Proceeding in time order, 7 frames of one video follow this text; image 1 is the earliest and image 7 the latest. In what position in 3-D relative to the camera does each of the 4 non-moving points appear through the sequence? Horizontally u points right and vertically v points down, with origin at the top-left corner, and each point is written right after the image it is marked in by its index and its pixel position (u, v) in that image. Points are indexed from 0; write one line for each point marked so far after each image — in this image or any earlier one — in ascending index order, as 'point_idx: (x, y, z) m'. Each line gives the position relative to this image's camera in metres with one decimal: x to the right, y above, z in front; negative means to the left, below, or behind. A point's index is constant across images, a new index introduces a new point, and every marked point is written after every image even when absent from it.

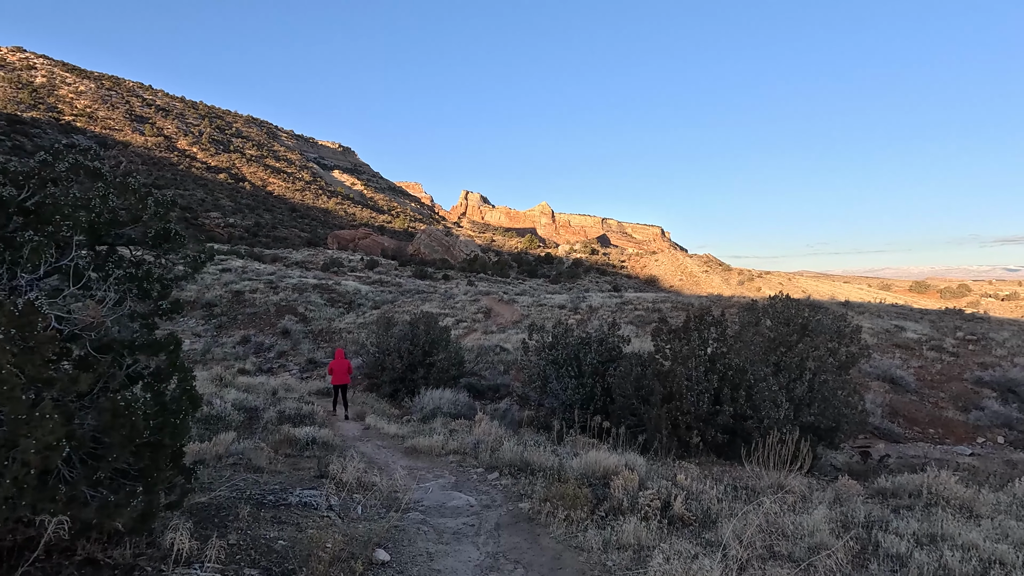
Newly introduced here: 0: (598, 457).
0: (+0.7, -1.5, +4.6) m
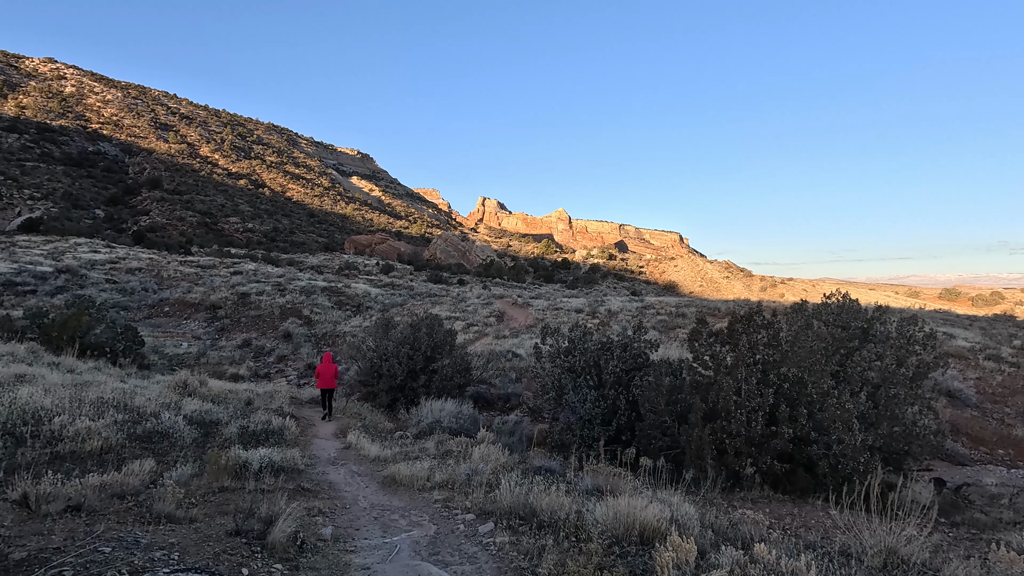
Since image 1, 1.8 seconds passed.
0: (+0.7, -1.3, +3.3) m
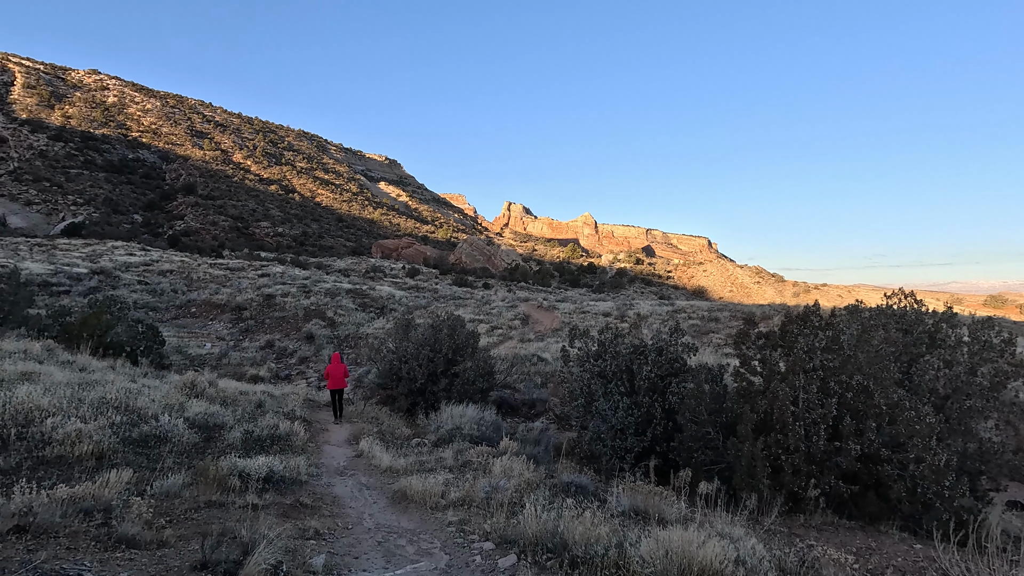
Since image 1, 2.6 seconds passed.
0: (+0.9, -1.3, +2.7) m
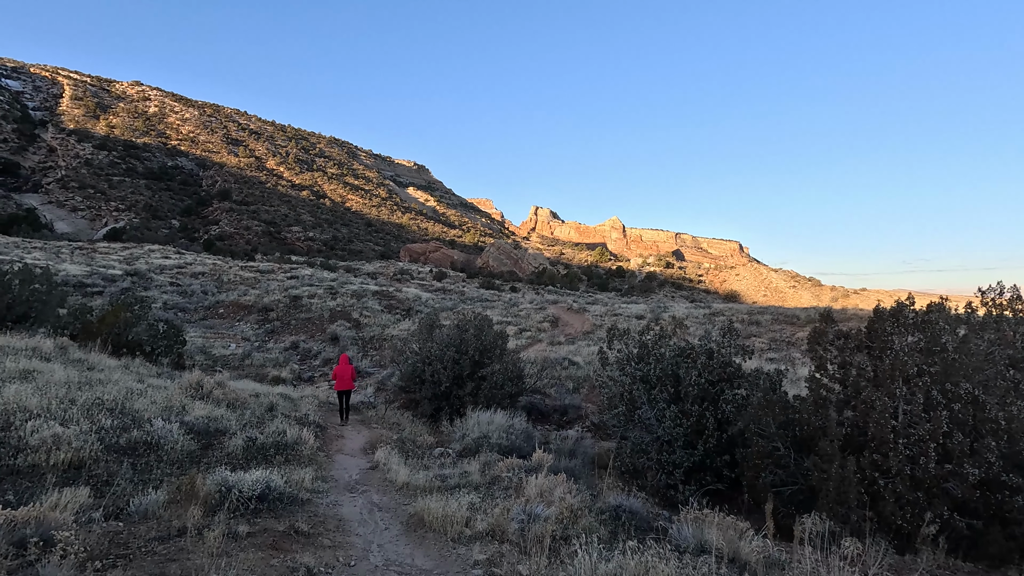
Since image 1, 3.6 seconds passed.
0: (+1.0, -1.2, +1.9) m
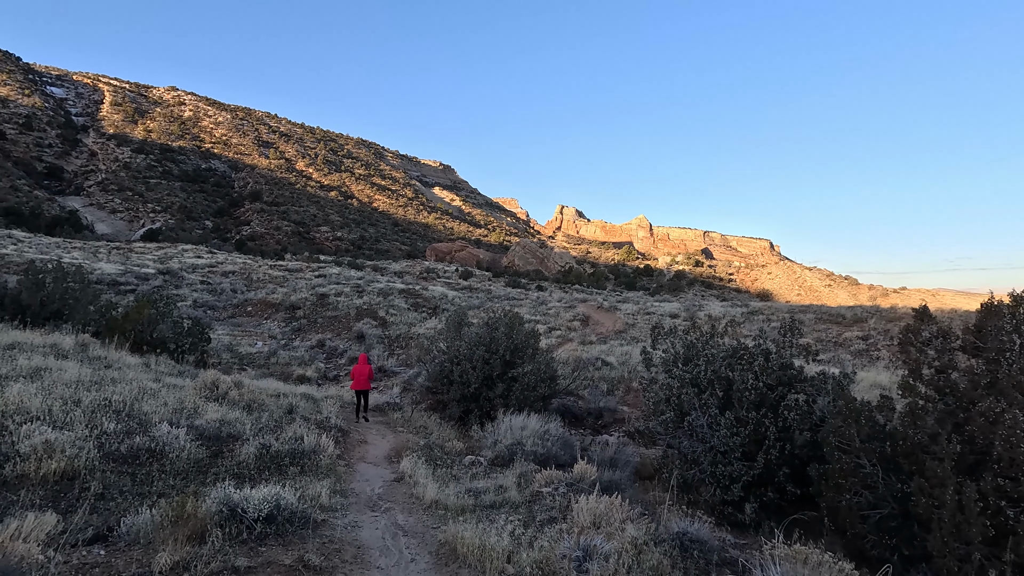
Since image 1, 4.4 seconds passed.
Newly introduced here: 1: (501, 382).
0: (+1.2, -1.1, +1.3) m
1: (-0.2, -1.6, +8.9) m
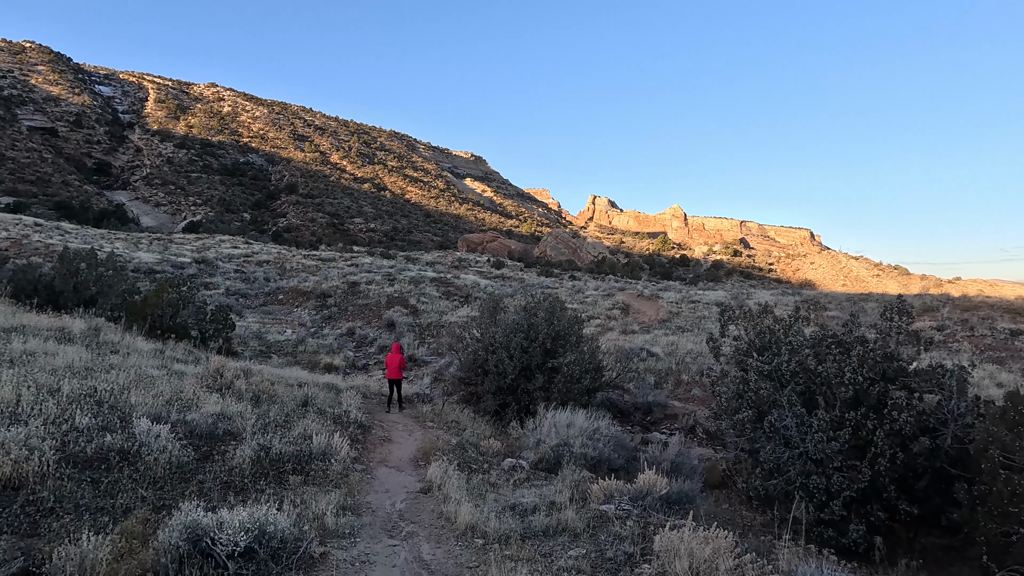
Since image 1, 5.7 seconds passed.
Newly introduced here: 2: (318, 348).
0: (+1.4, -0.9, +0.3) m
1: (+0.4, -1.3, +7.9) m
2: (-5.1, -1.6, +14.1) m
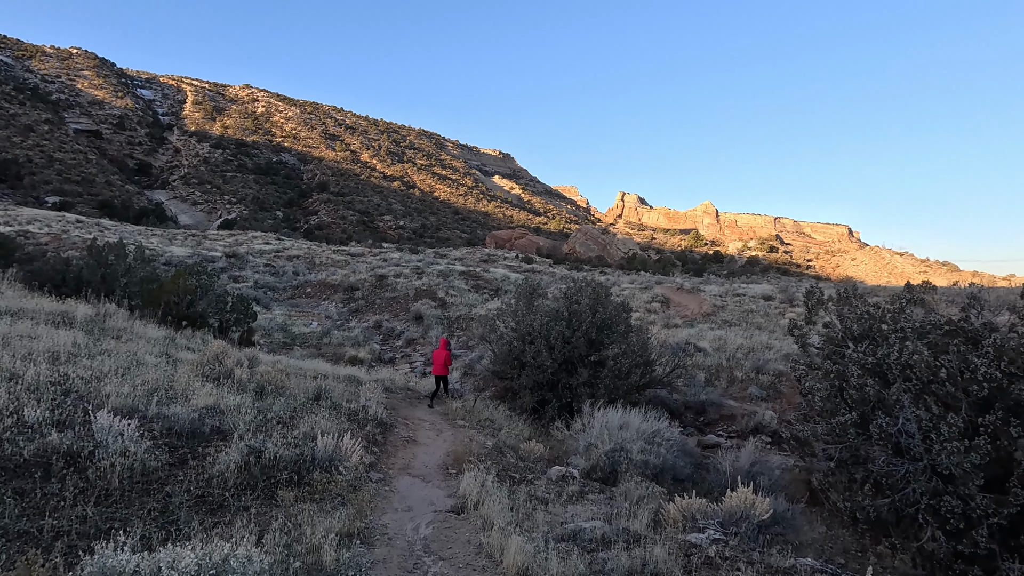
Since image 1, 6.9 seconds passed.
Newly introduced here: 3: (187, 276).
0: (+1.5, -0.7, -0.6) m
1: (+1.0, -1.0, +7.0) m
2: (-4.3, -1.3, +13.5) m
3: (-6.1, +0.2, +10.0) m
